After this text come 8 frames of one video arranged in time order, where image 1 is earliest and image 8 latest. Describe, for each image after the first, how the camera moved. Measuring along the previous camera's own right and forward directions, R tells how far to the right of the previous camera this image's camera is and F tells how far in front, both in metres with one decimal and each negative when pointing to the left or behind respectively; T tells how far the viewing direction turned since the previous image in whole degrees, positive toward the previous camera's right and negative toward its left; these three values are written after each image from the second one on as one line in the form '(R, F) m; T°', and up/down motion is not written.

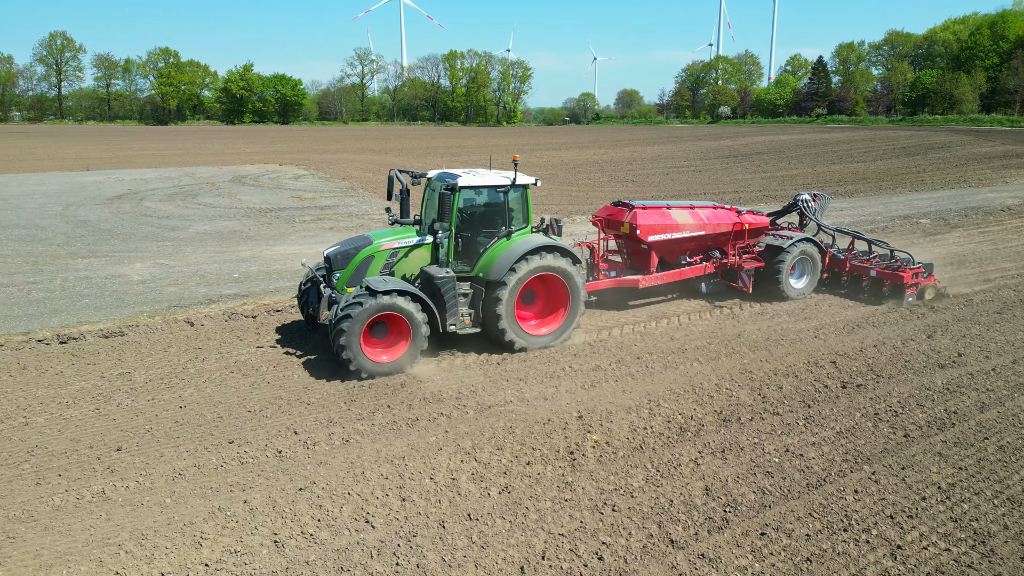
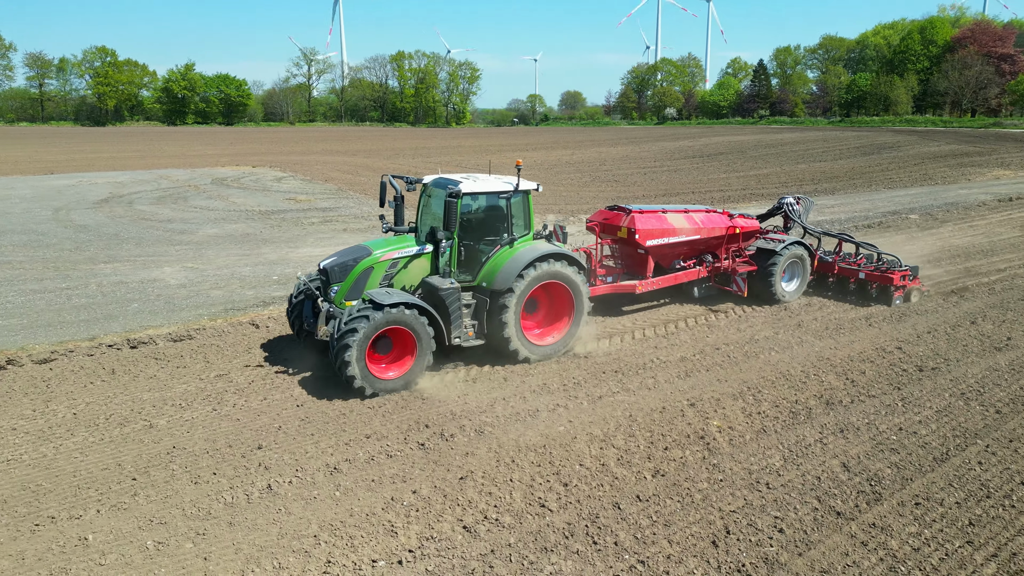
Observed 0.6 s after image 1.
(-1.4, -0.2) m; +4°
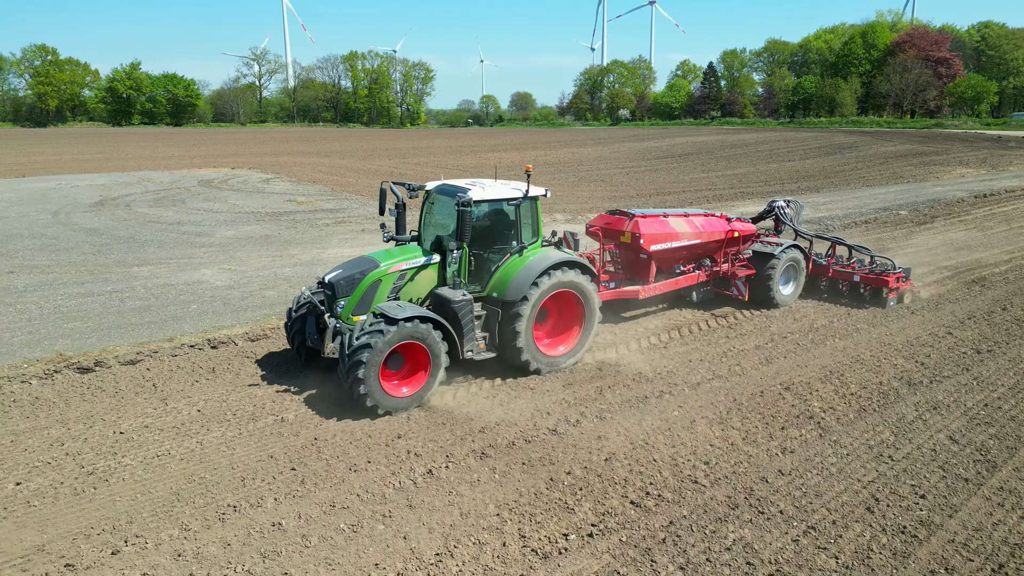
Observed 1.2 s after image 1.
(-1.4, -0.3) m; +4°
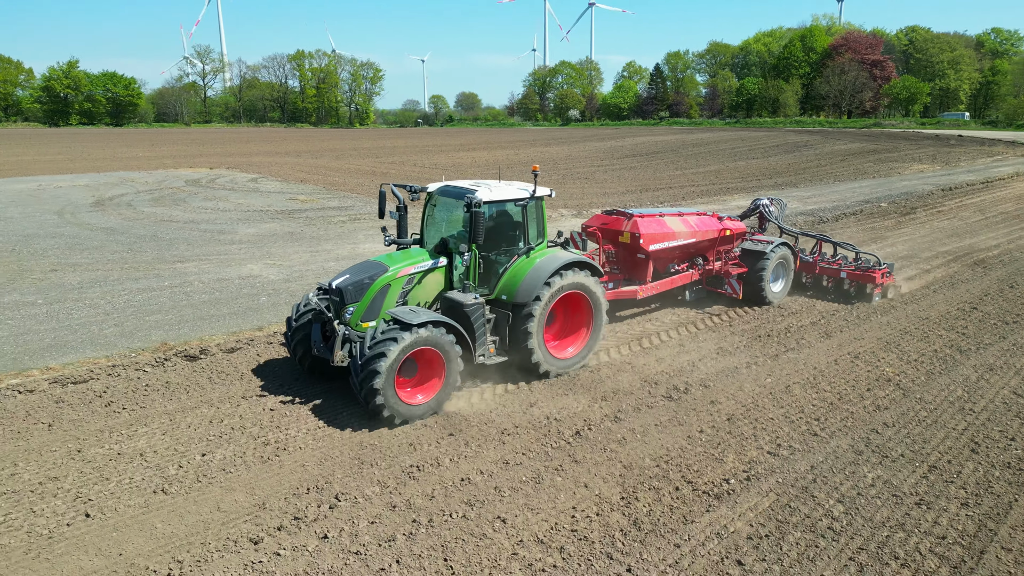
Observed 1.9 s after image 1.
(-1.5, -0.5) m; +4°
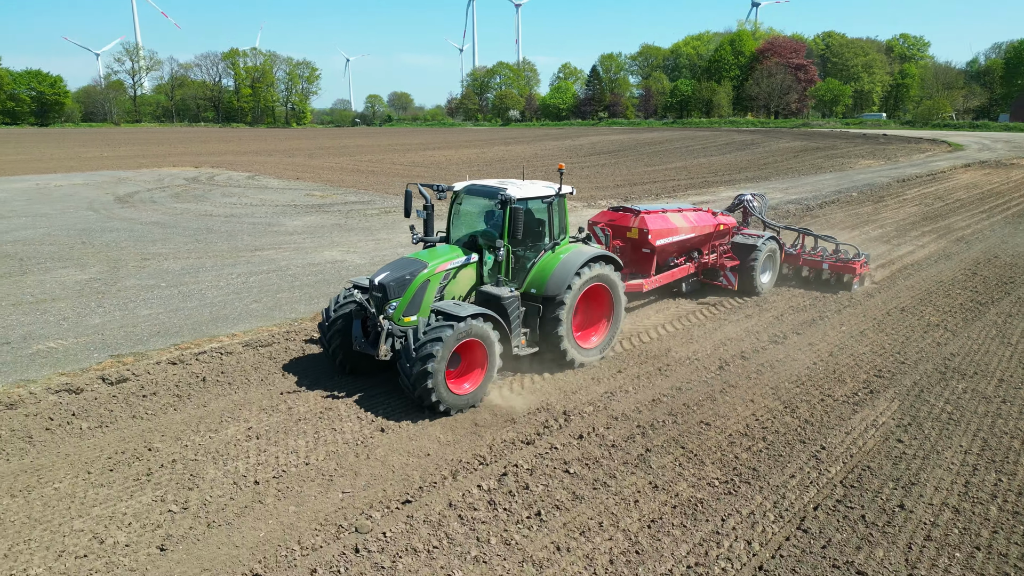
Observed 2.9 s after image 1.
(-2.2, -1.2) m; +5°
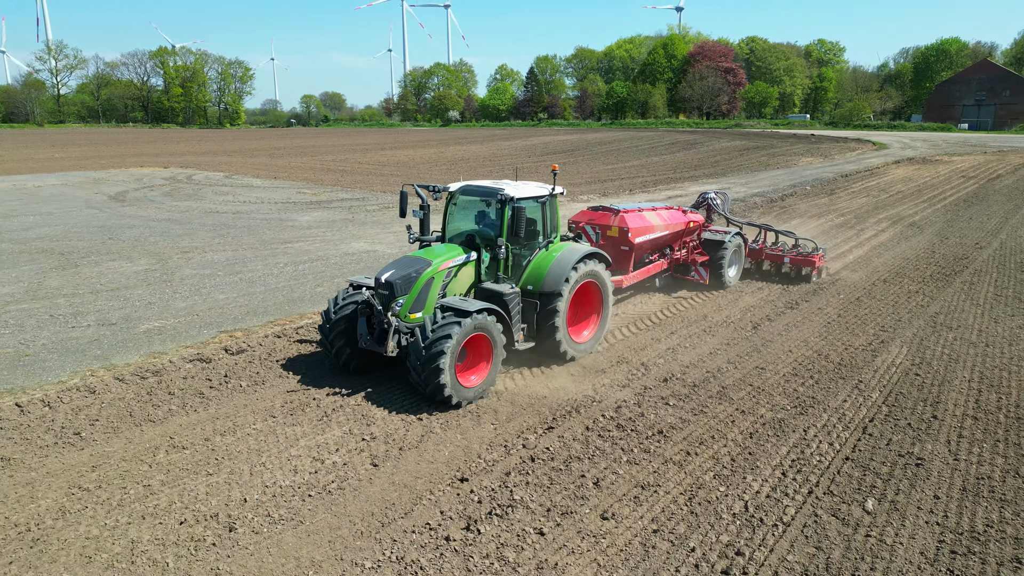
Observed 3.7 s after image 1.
(-1.5, -1.1) m; +5°
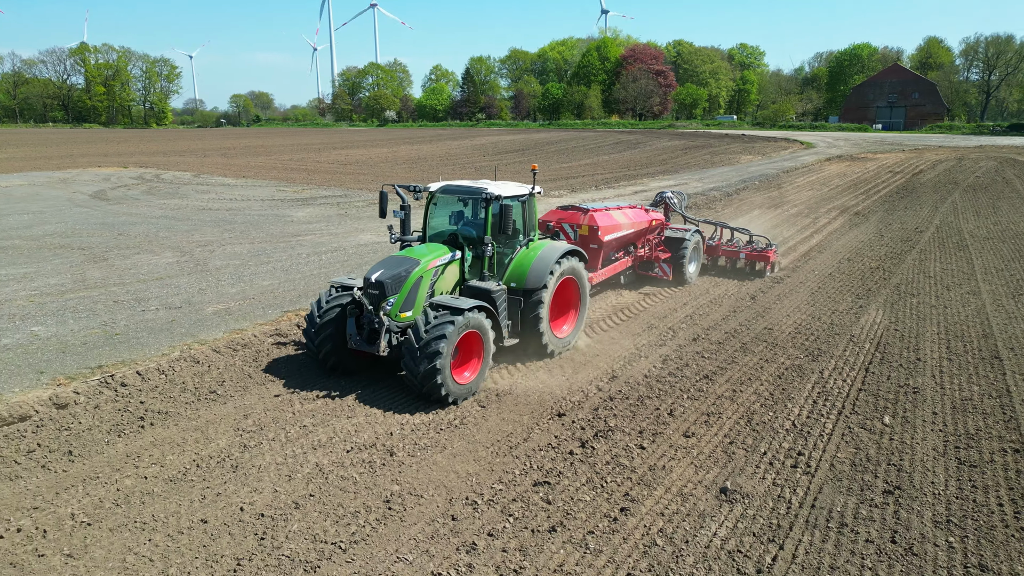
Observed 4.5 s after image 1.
(-1.3, -1.1) m; +5°
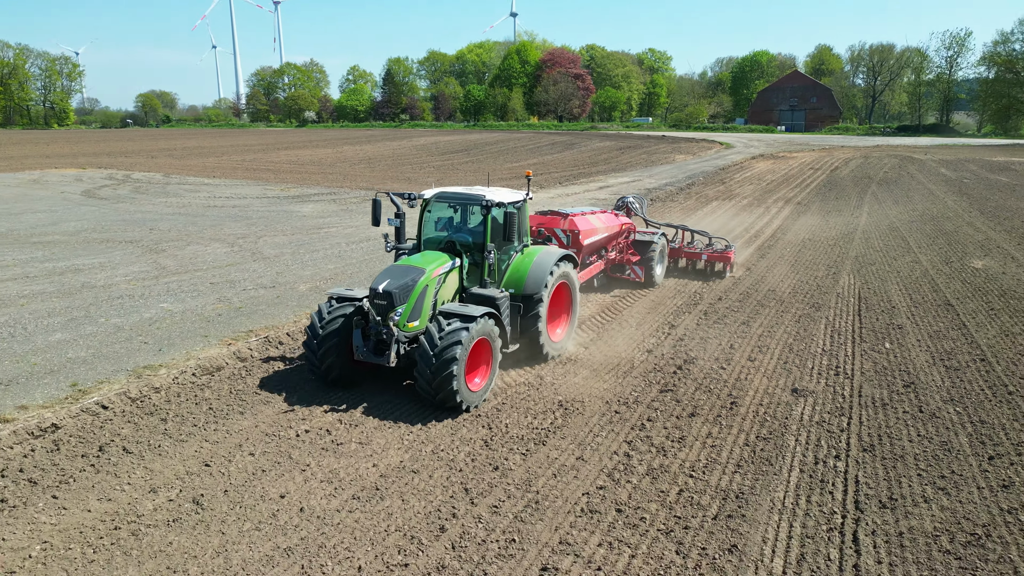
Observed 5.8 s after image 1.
(-2.0, -1.7) m; +7°
